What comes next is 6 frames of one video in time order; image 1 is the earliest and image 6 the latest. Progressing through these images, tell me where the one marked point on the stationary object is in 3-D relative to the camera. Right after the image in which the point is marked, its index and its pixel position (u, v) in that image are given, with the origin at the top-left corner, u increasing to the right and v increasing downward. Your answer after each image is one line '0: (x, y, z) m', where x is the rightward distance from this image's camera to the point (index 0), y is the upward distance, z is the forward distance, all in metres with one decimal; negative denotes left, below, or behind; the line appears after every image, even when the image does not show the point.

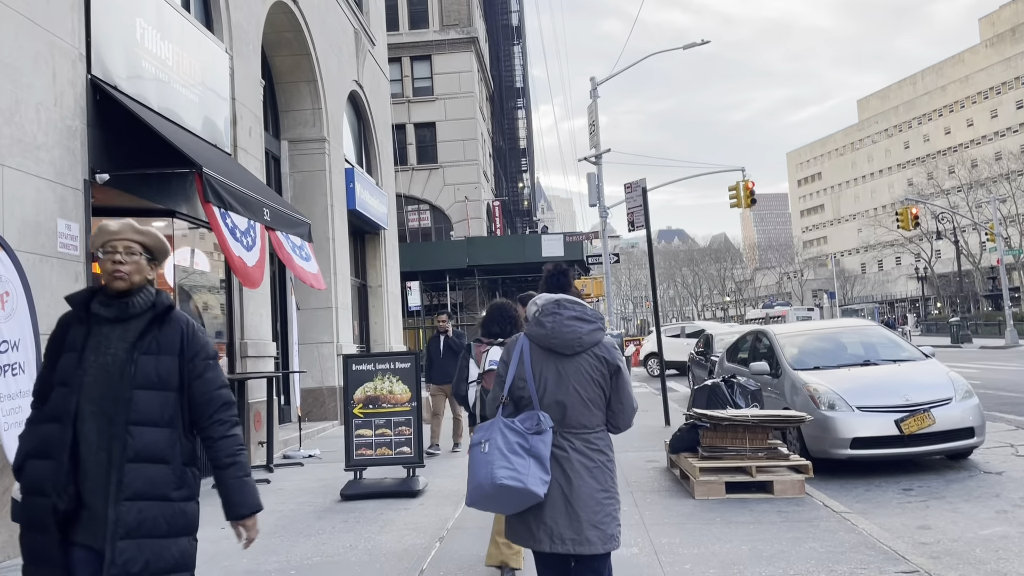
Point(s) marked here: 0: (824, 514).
0: (+2.2, -1.6, +5.9) m
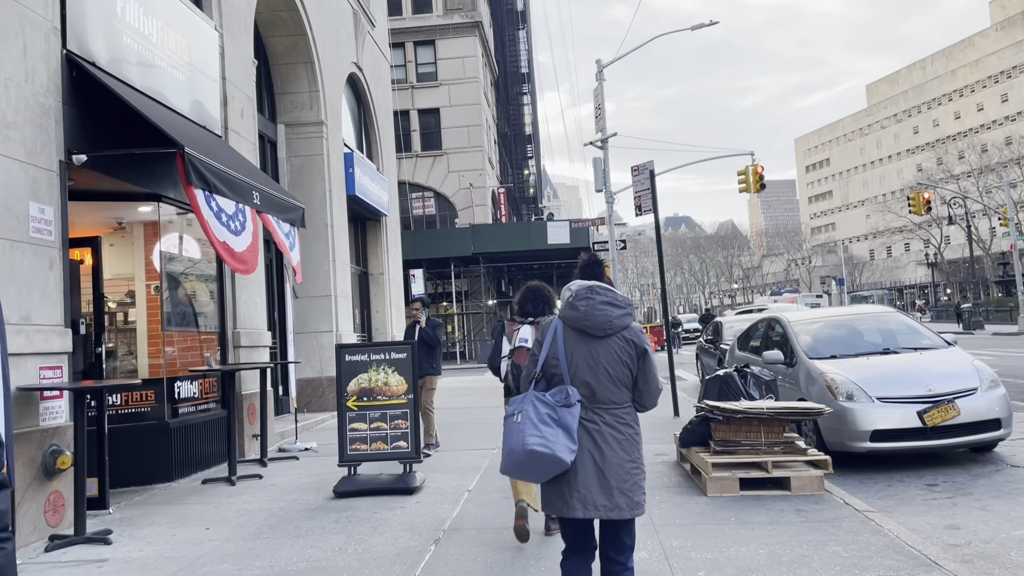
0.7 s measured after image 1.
0: (+2.2, -1.5, +5.5) m
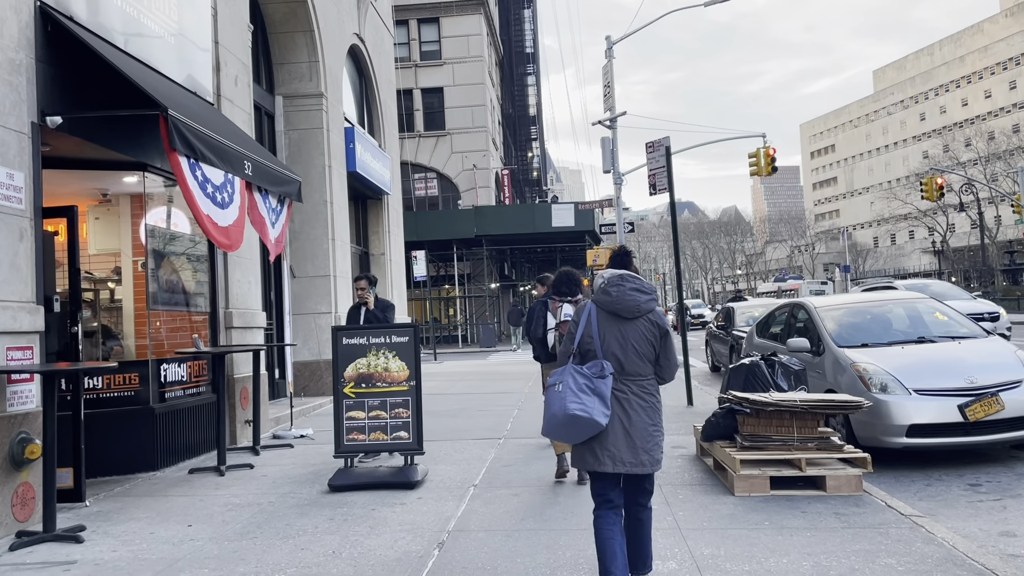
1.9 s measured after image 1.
0: (+2.3, -1.4, +5.0) m
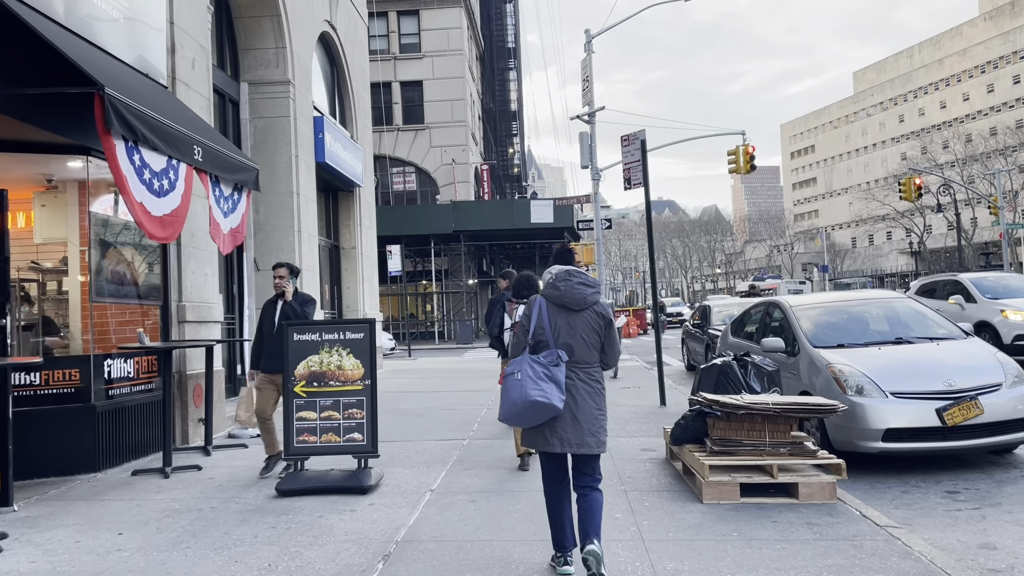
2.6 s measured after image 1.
0: (+2.0, -1.4, +4.7) m
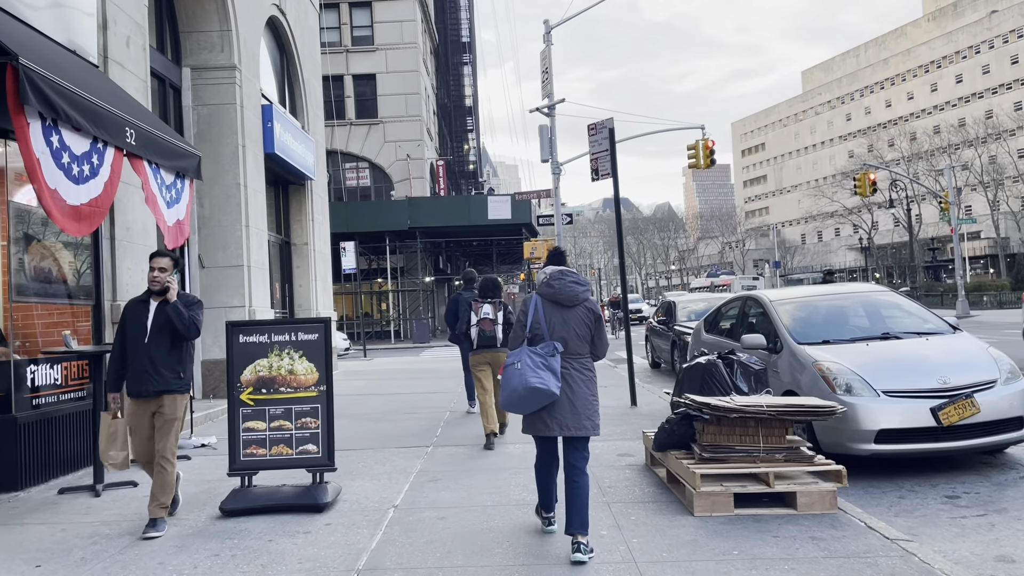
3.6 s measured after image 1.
0: (+1.9, -1.3, +4.3) m
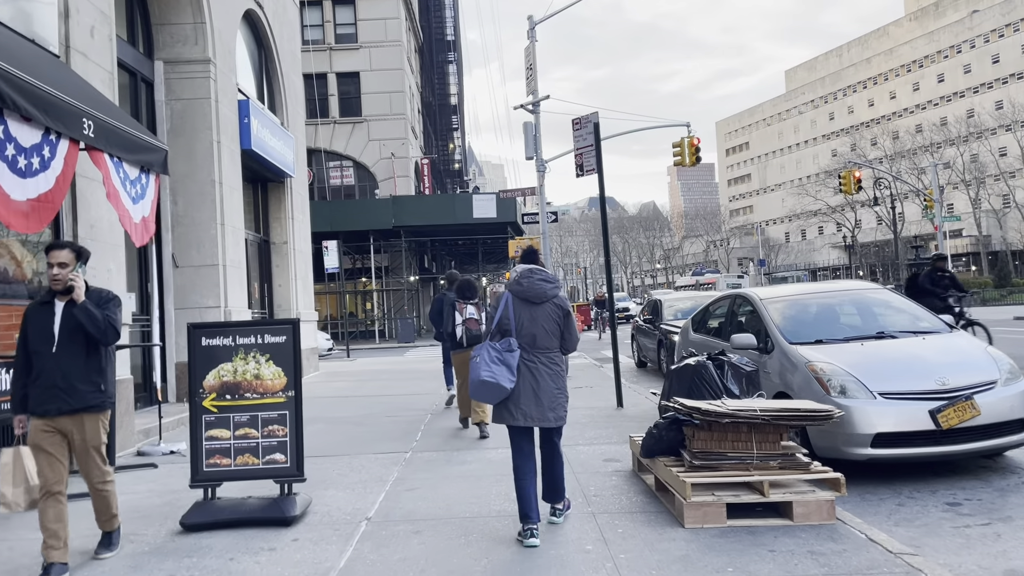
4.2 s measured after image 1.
0: (+1.8, -1.3, +4.1) m
